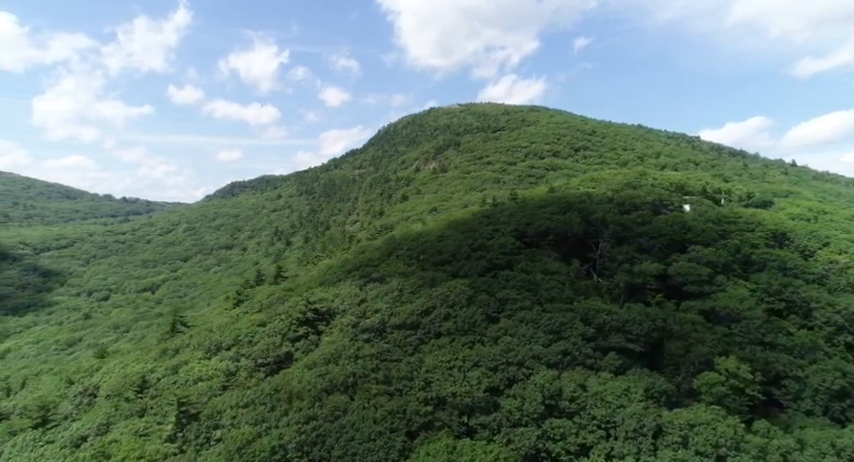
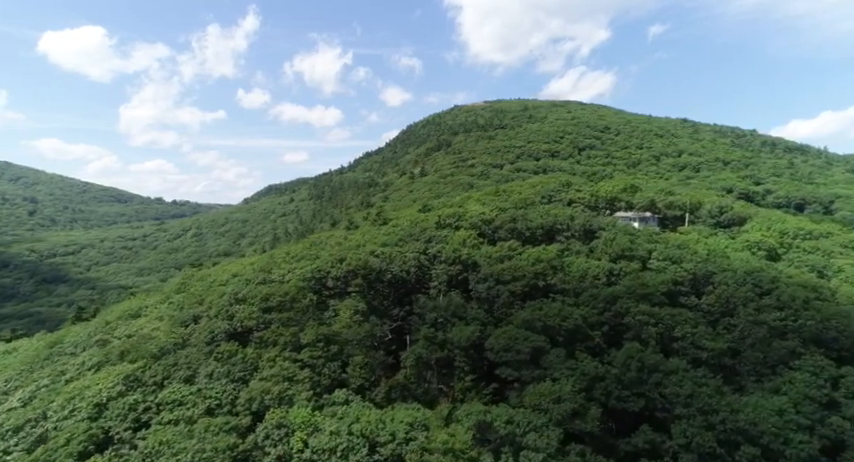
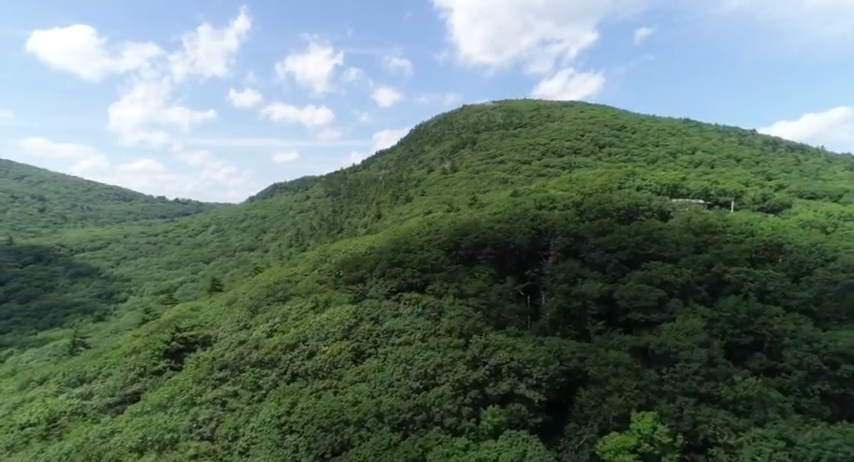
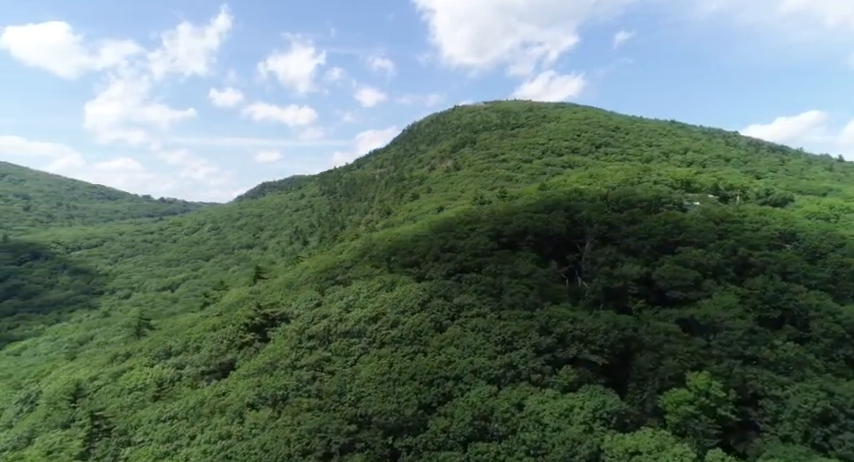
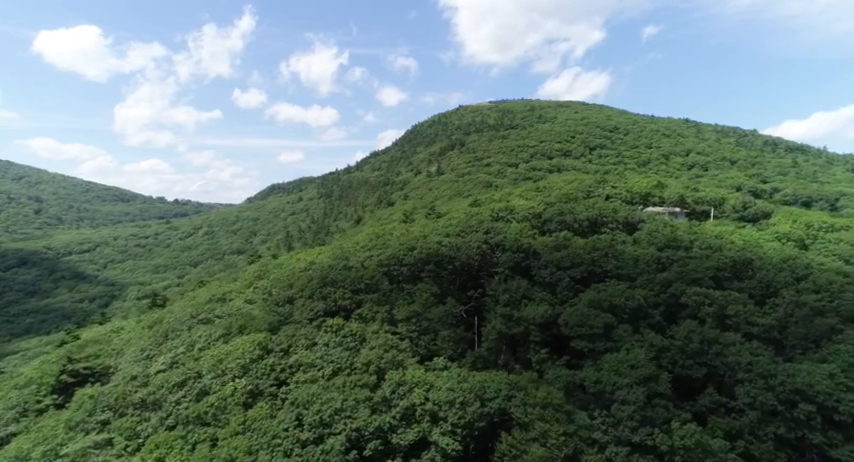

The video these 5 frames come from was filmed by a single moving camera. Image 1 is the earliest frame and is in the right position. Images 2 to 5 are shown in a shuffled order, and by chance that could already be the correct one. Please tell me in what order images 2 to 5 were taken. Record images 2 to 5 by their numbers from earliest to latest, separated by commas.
4, 3, 5, 2
